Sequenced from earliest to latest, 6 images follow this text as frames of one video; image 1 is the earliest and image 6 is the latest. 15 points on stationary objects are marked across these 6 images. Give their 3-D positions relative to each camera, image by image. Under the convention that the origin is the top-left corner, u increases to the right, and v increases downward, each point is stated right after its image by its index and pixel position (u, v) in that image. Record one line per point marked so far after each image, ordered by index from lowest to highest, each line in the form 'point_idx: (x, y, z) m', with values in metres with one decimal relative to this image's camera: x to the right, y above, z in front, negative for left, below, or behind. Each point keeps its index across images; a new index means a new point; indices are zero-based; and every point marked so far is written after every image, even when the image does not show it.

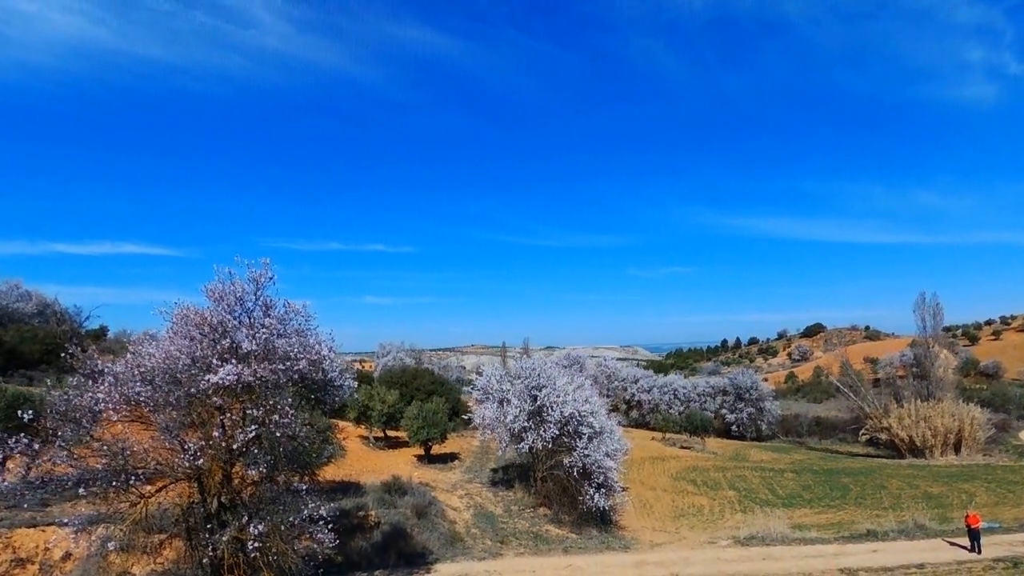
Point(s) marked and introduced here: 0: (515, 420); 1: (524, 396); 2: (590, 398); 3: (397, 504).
0: (0.0, -3.4, +16.0) m
1: (+0.3, -2.8, +16.3) m
2: (+2.1, -3.0, +17.1) m
3: (-2.6, -4.9, +14.1) m
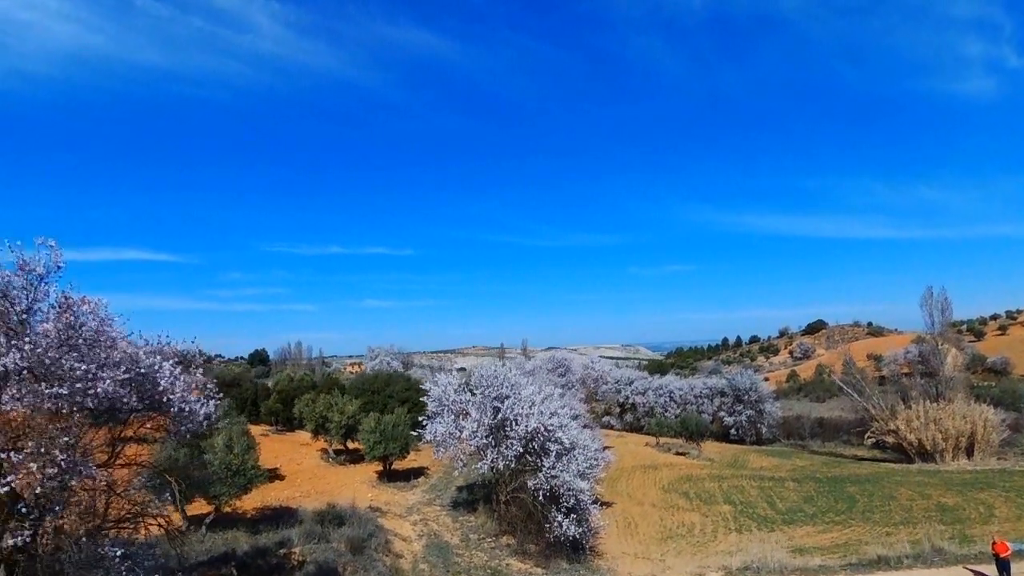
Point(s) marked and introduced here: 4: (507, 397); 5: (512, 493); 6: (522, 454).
0: (-0.9, -3.3, +14.0) m
1: (-0.6, -2.7, +14.3) m
2: (+1.1, -2.9, +15.1) m
3: (-3.5, -4.8, +12.1) m
4: (-0.1, -2.5, +14.6) m
5: (0.0, -4.7, +14.4) m
6: (+0.2, -3.7, +14.1) m
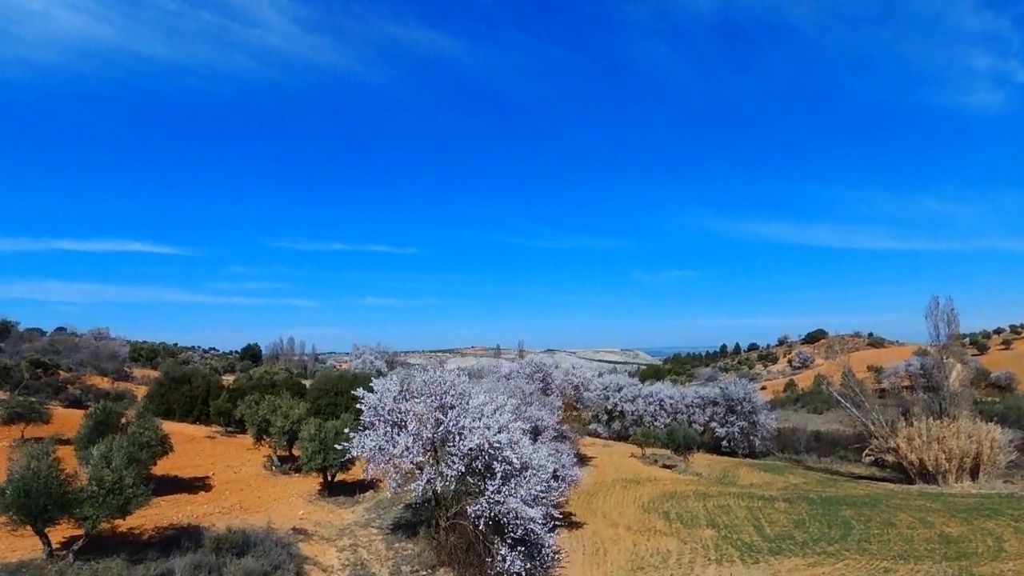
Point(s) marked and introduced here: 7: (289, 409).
0: (-2.1, -3.2, +12.1) m
1: (-1.7, -2.6, +12.4) m
2: (0.0, -2.8, +13.2) m
3: (-4.7, -4.6, +10.2) m
4: (-1.2, -2.4, +12.7) m
5: (-1.2, -4.6, +12.4) m
6: (-1.0, -3.6, +12.2) m
7: (-6.7, -3.6, +18.7) m
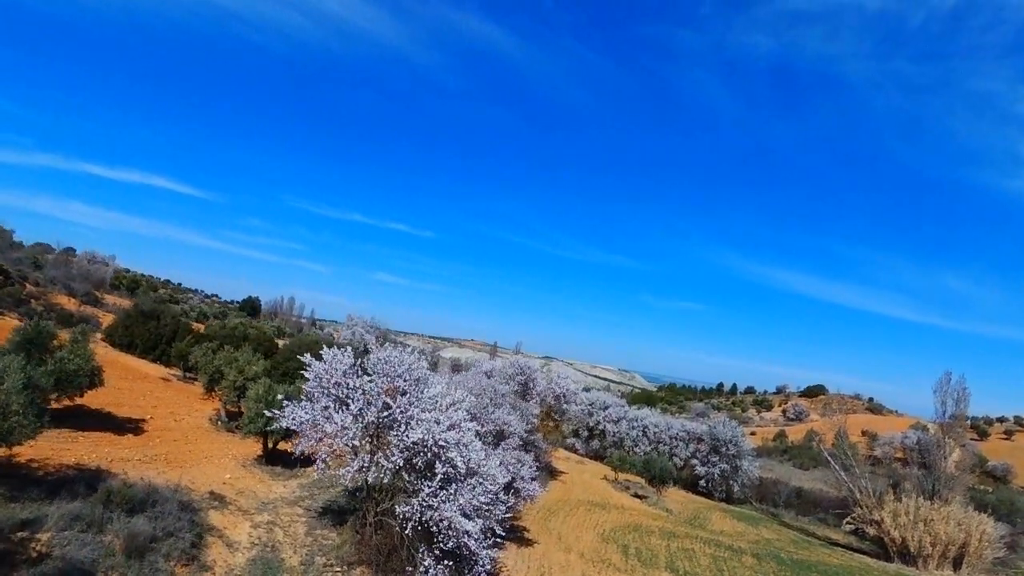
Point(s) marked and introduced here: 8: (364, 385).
0: (-2.9, -2.5, +10.8) m
1: (-2.5, -2.0, +11.1) m
2: (-0.8, -2.5, +11.9) m
3: (-5.8, -3.4, +8.9) m
4: (-2.0, -1.9, +11.4) m
5: (-2.3, -4.1, +11.2) m
6: (-1.9, -3.1, +10.9) m
7: (-7.4, -2.1, +17.5) m
8: (-2.6, -1.7, +11.3) m
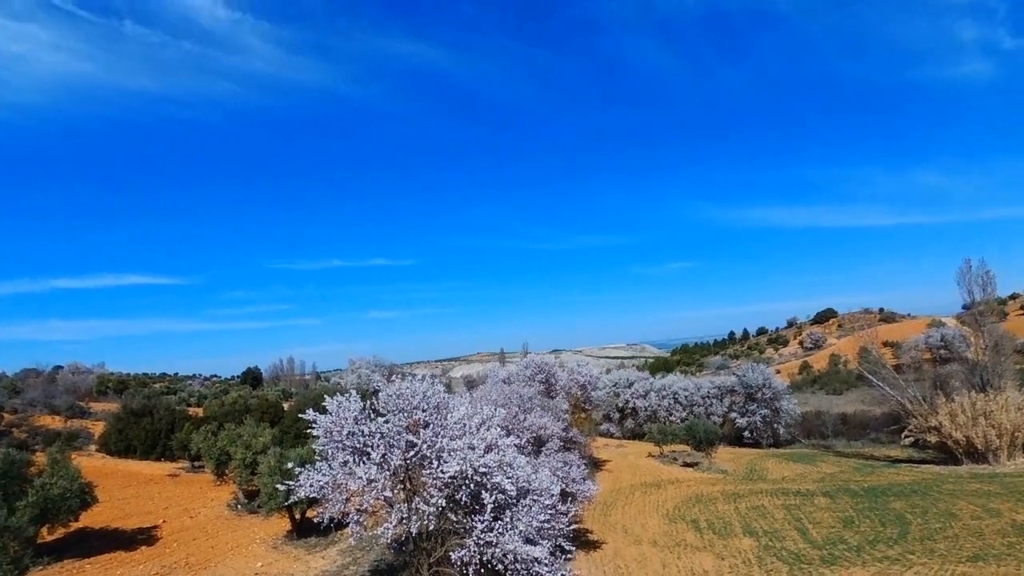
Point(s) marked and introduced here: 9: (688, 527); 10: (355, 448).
0: (-2.2, -3.0, +9.5) m
1: (-1.9, -2.4, +9.8) m
2: (-0.1, -2.5, +10.6) m
3: (-4.7, -4.6, +7.6) m
4: (-1.4, -2.2, +10.1) m
5: (-1.2, -4.4, +9.8) m
6: (-1.0, -3.4, +9.6) m
7: (-6.7, -3.9, +16.1) m
8: (-2.1, -2.2, +10.0) m
9: (+5.3, -7.2, +18.8) m
10: (-2.5, -2.6, +10.1) m
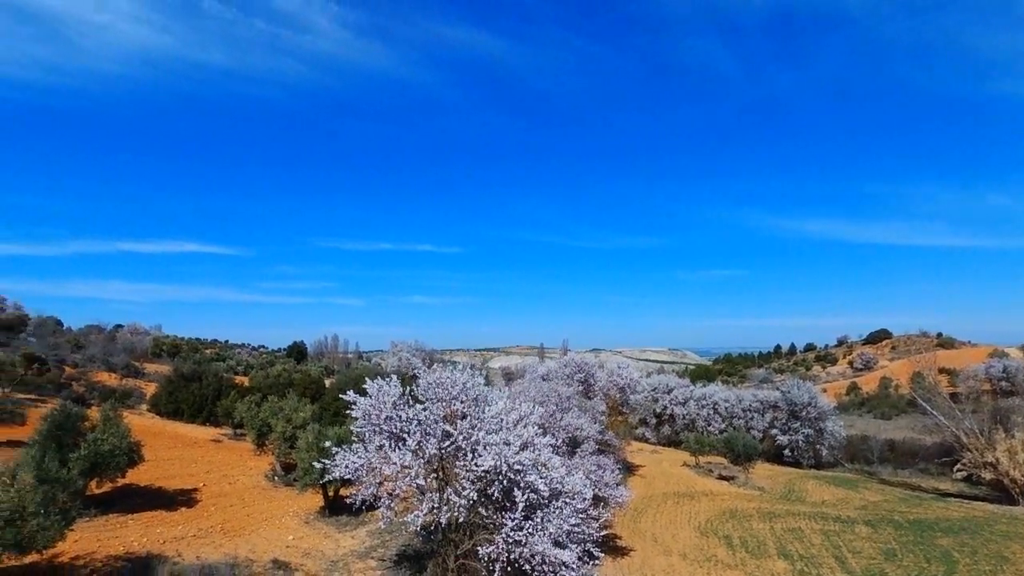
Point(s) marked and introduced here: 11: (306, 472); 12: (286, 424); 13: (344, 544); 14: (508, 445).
0: (-1.7, -2.8, +9.5) m
1: (-1.3, -2.2, +9.8) m
2: (+0.5, -2.5, +10.5) m
3: (-4.4, -4.3, +7.8) m
4: (-0.8, -2.1, +10.1) m
5: (-0.8, -4.2, +9.8) m
6: (-0.6, -3.3, +9.6) m
7: (-5.8, -3.3, +16.5) m
8: (-1.5, -2.0, +10.0) m
9: (+6.1, -7.4, +18.3) m
10: (-1.9, -2.3, +10.2) m
11: (-4.5, -4.0, +14.0) m
12: (-5.8, -3.5, +16.1) m
13: (-3.3, -5.0, +12.4) m
14: (-0.1, -2.4, +9.6) m
